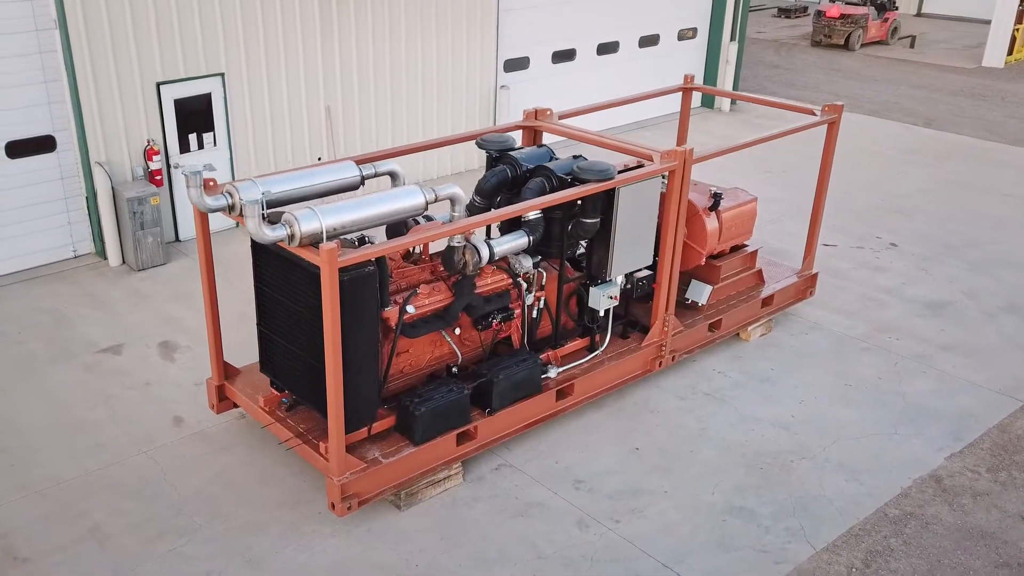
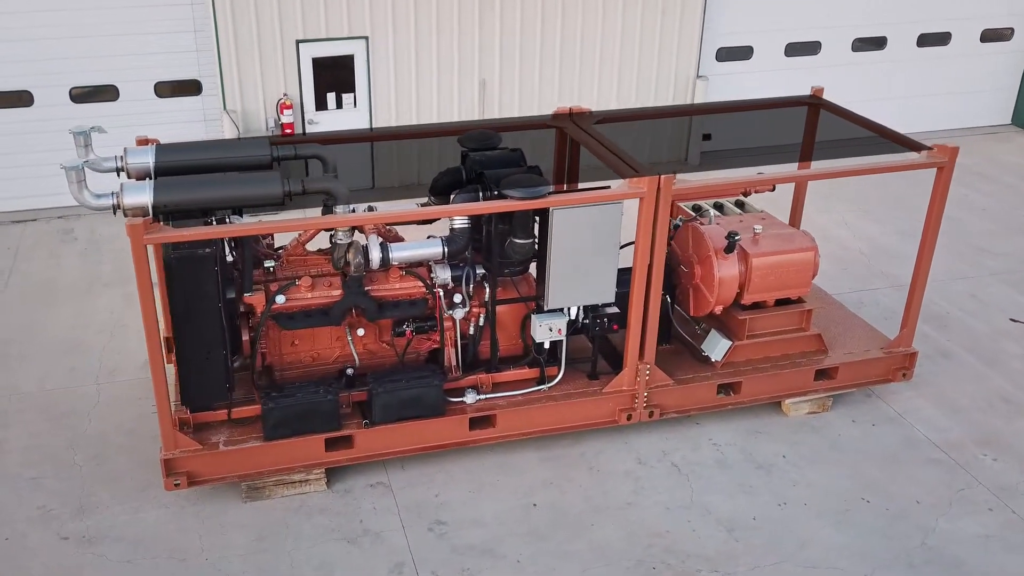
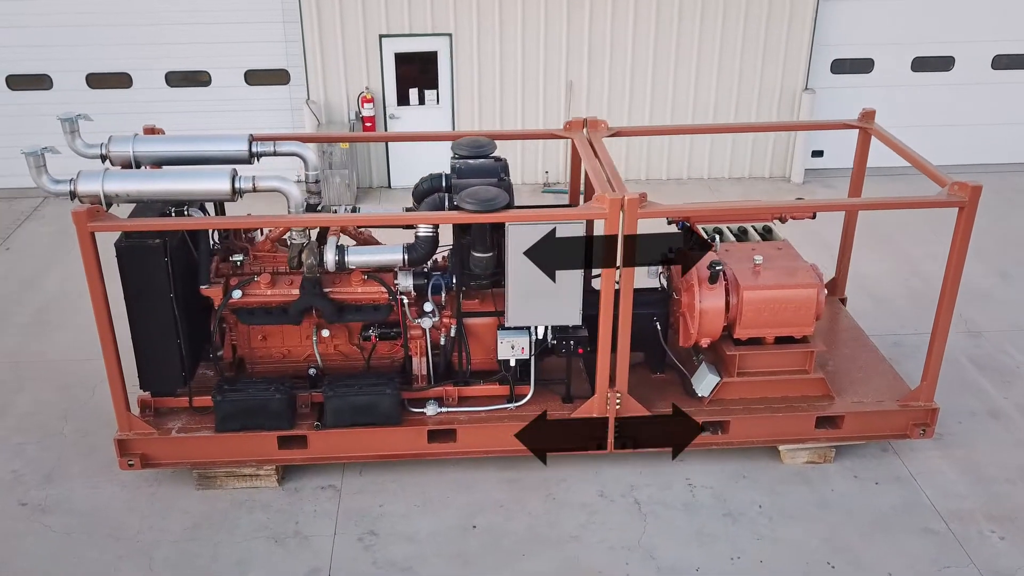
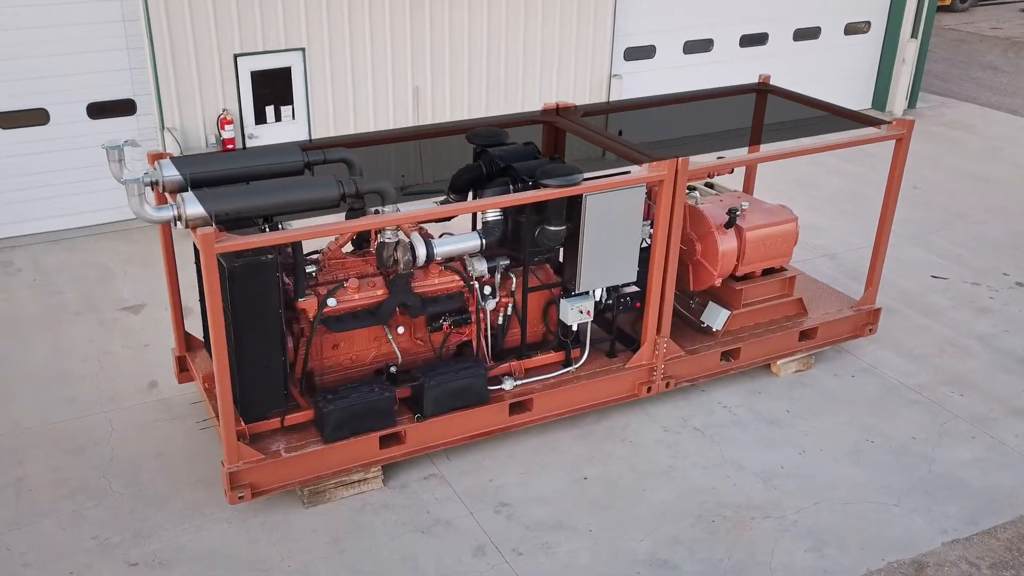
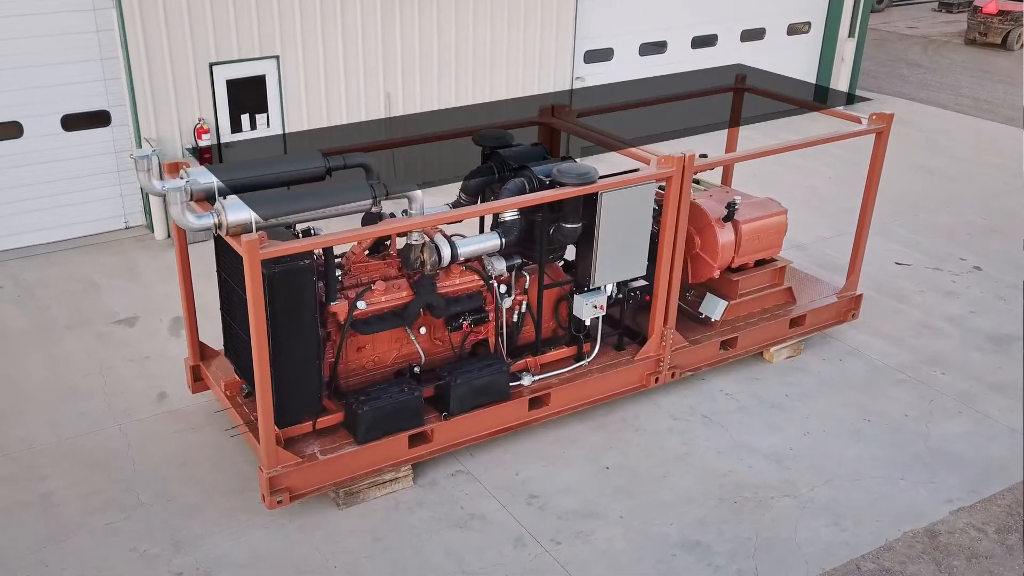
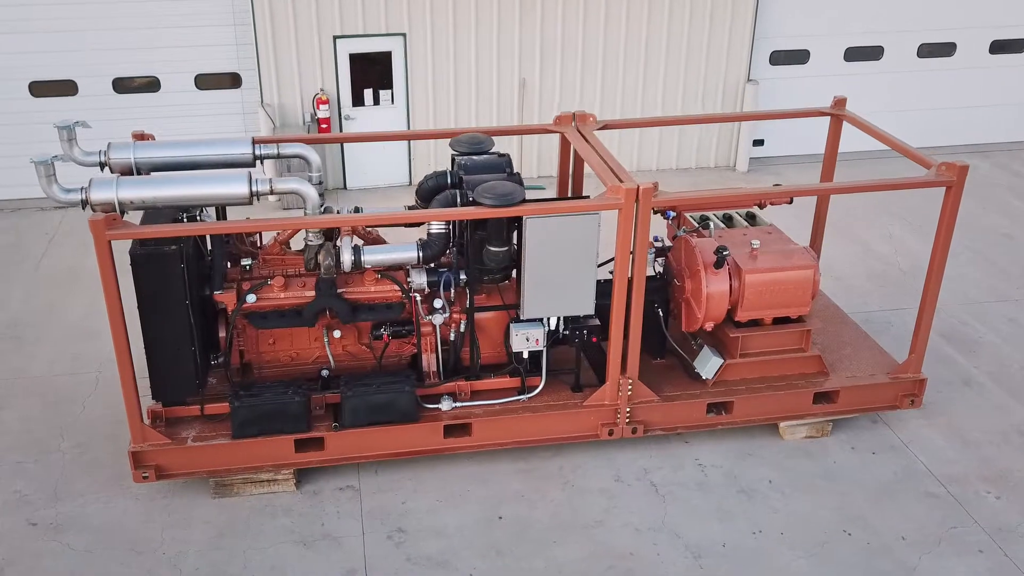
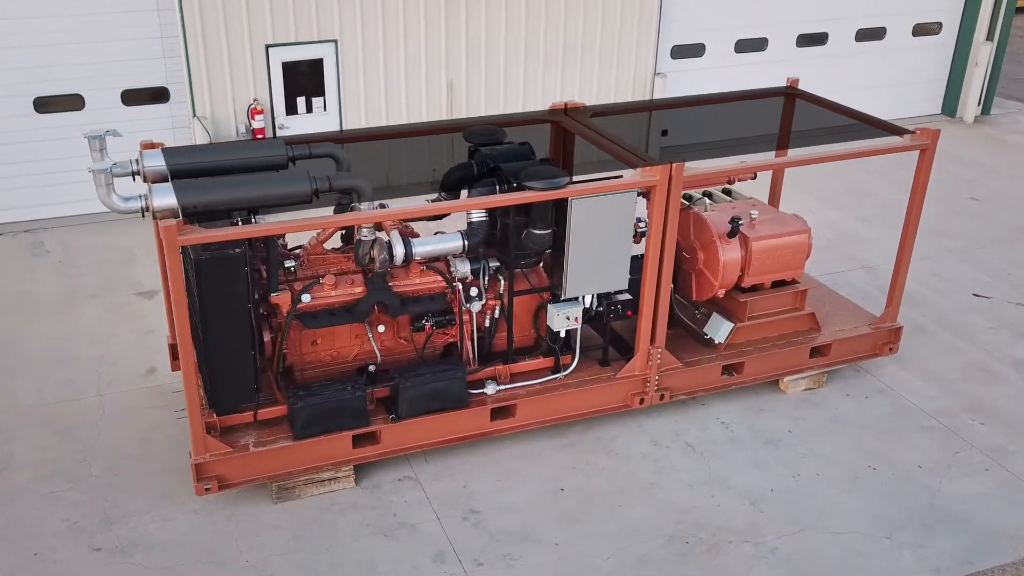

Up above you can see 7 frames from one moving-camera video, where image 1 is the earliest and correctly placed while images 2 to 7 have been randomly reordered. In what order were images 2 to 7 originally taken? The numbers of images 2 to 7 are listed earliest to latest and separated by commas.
5, 4, 7, 2, 6, 3
